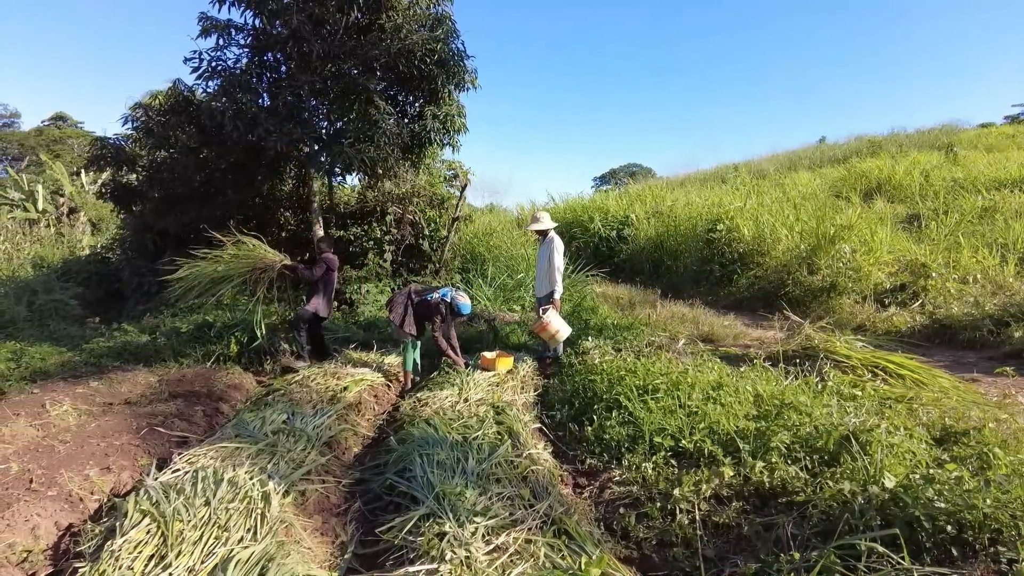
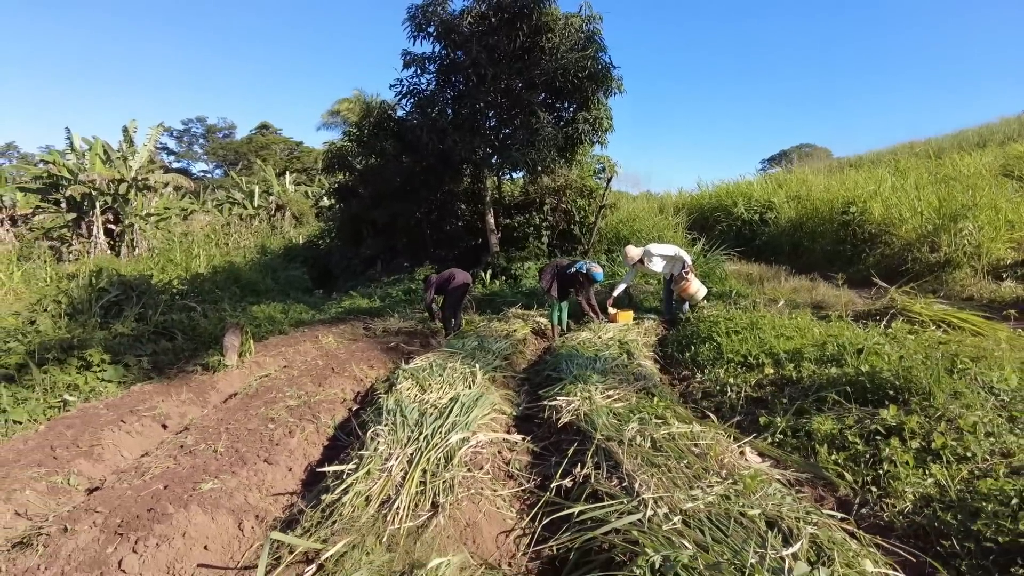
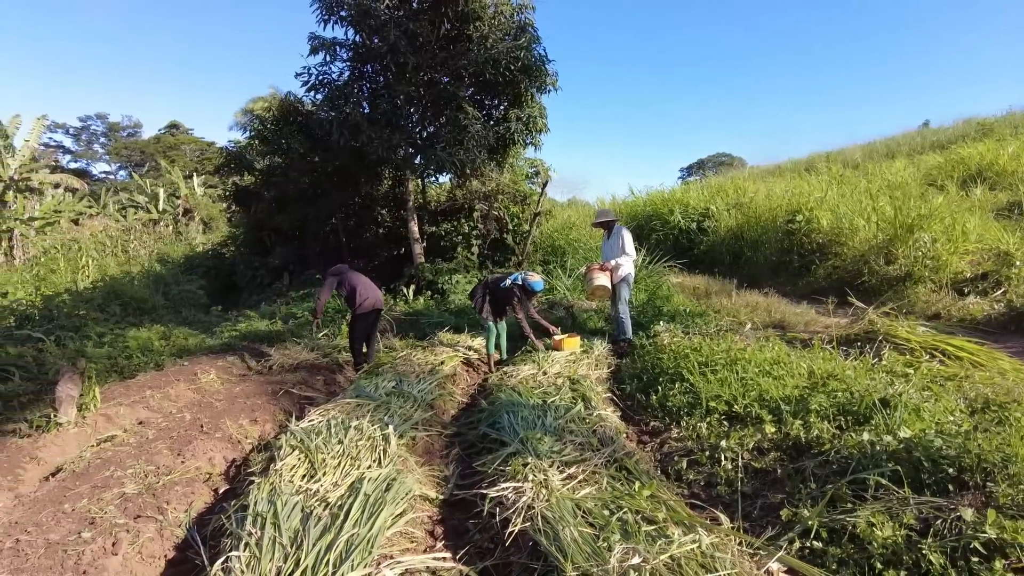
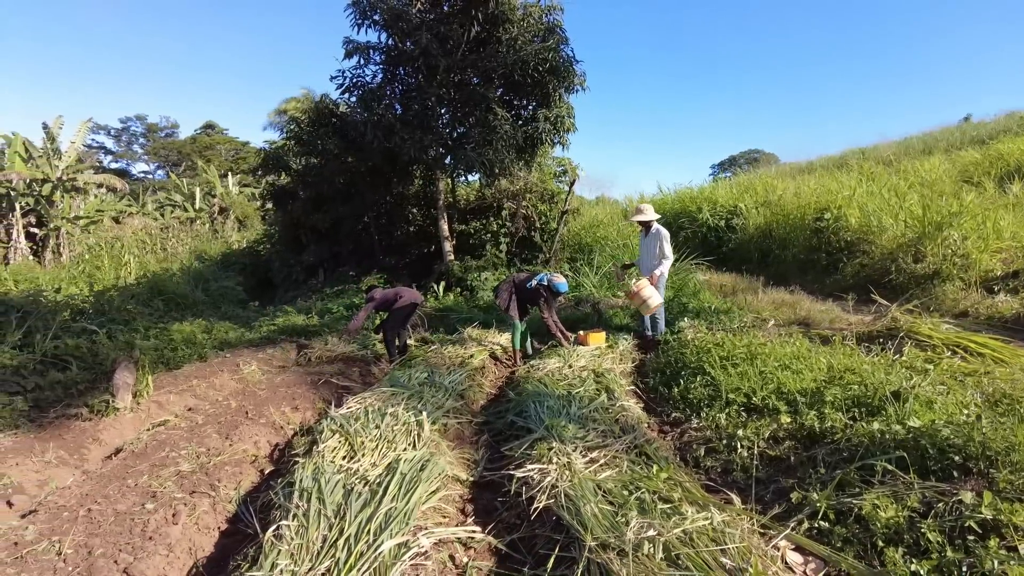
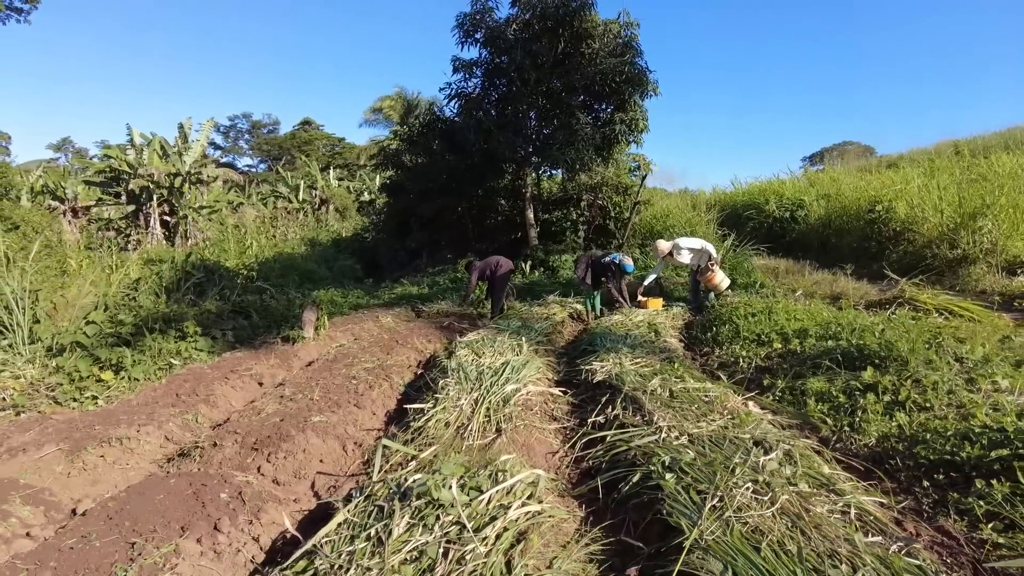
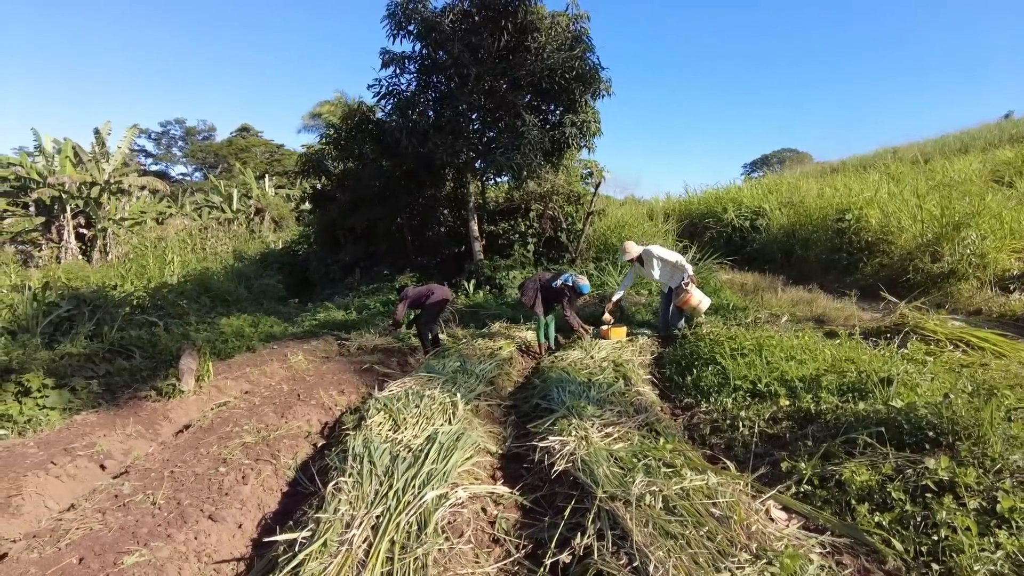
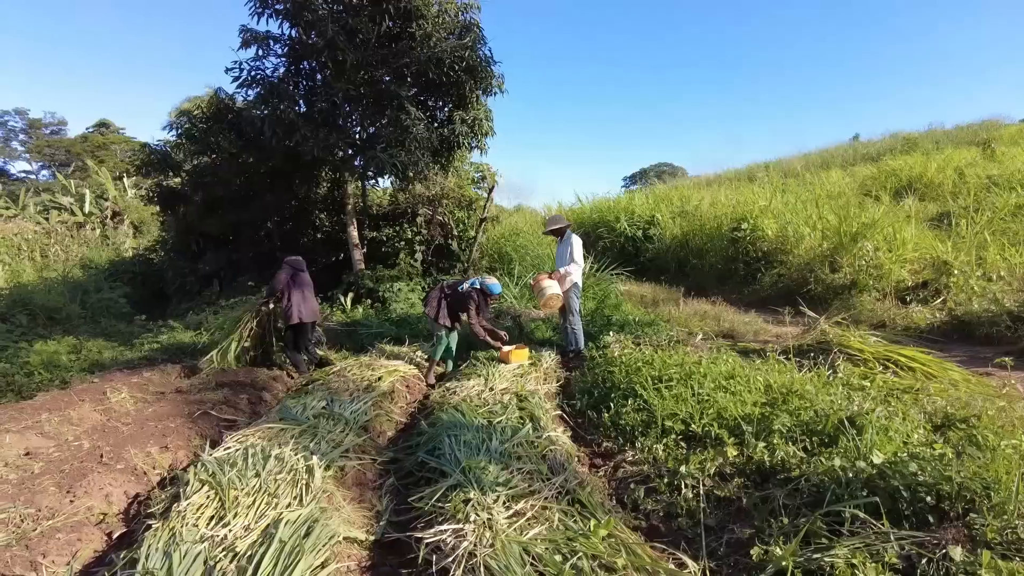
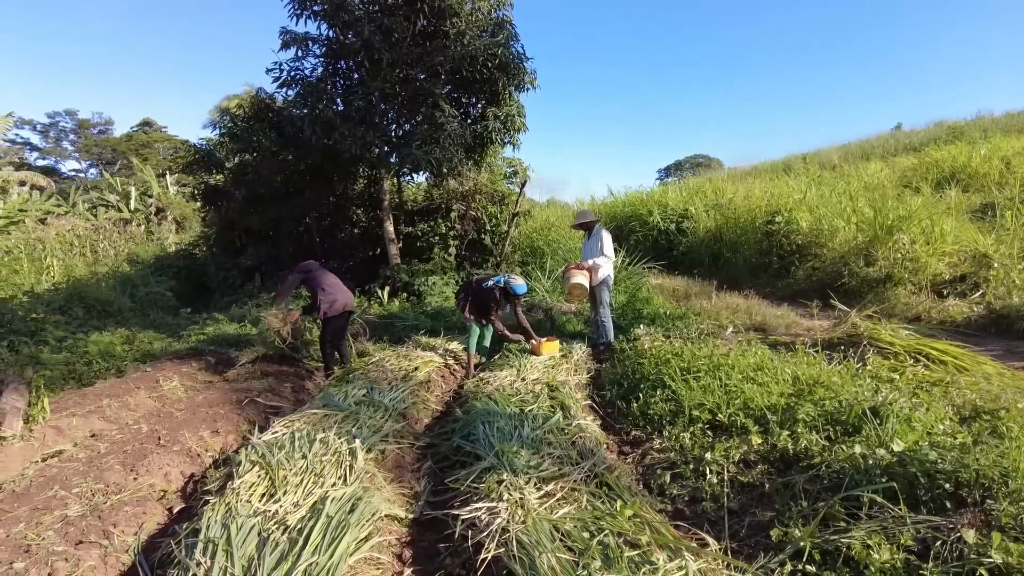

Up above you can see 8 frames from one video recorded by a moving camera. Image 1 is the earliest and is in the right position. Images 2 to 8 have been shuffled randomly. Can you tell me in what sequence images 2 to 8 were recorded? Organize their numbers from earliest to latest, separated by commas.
7, 8, 3, 4, 6, 2, 5
